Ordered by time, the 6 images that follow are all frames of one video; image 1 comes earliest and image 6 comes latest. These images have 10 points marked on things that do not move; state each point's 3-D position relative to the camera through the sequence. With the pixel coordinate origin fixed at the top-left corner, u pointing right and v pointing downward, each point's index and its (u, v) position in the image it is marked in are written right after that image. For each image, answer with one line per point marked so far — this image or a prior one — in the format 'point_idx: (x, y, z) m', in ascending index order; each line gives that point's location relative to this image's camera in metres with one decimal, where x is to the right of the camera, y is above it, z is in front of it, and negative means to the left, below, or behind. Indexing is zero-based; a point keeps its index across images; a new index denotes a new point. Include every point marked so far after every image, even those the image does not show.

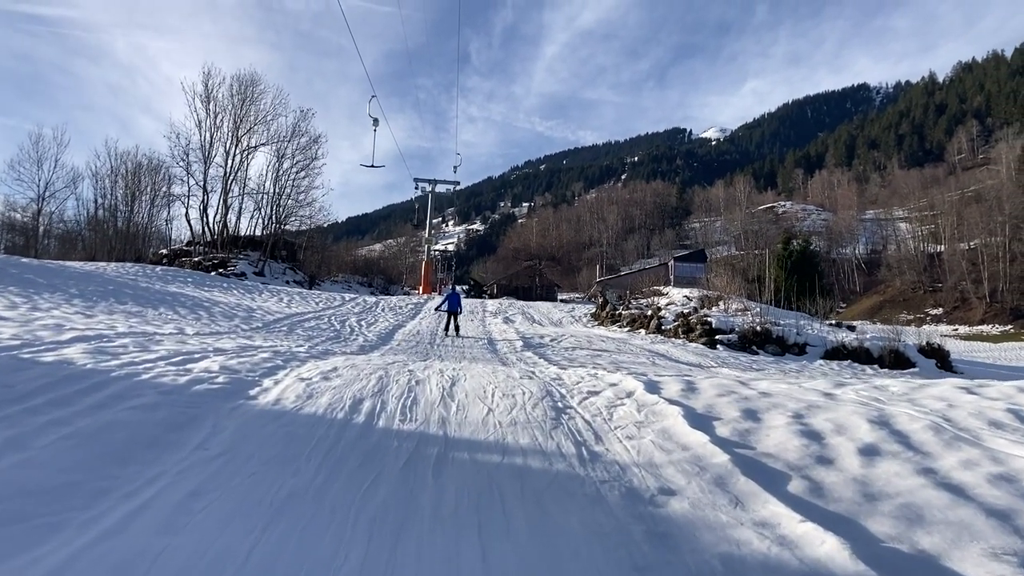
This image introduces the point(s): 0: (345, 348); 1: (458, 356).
0: (-3.2, -1.2, +11.3) m
1: (-1.1, -1.4, +11.9) m
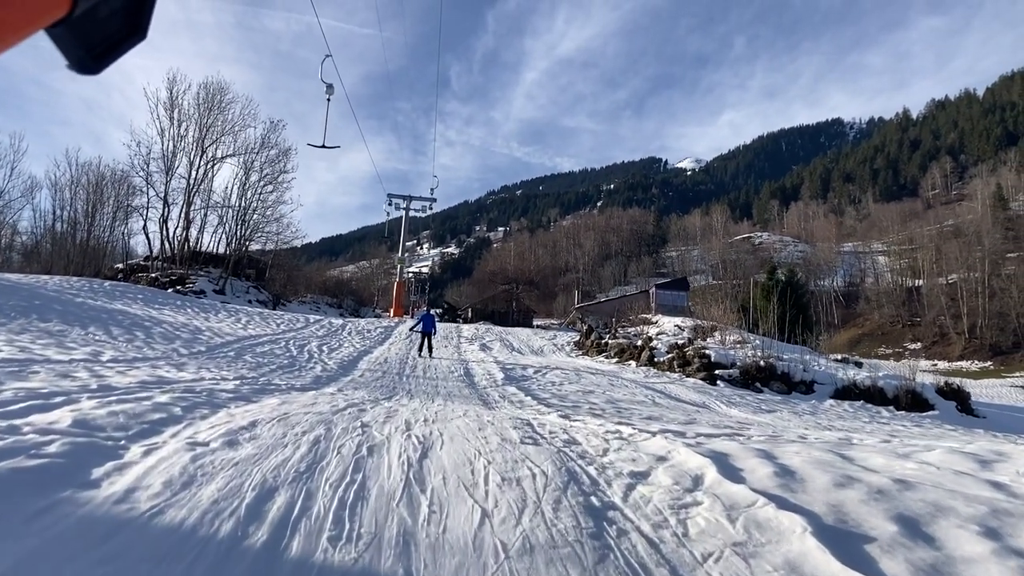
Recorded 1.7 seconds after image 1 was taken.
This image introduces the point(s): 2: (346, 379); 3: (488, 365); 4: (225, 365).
0: (-3.5, -1.5, +9.4) m
1: (-1.4, -1.9, +10.1) m
2: (-3.0, -1.7, +10.4) m
3: (-0.7, -2.1, +15.8) m
4: (-5.5, -1.5, +10.9) m
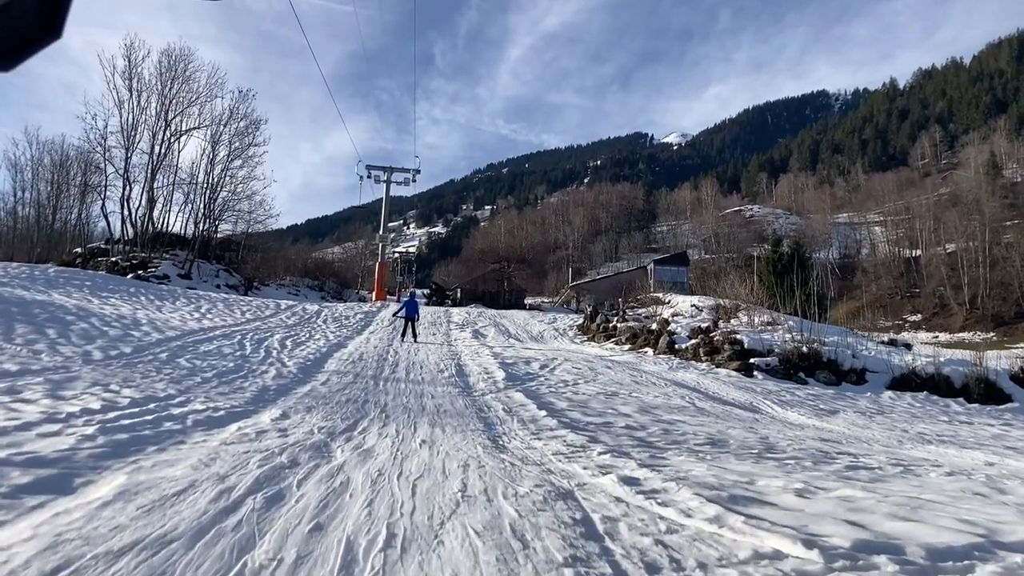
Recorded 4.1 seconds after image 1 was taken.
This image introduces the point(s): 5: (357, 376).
0: (-3.4, -1.4, +6.8) m
1: (-1.3, -1.6, +7.5) m
2: (-2.9, -1.4, +7.8) m
3: (-0.7, -1.7, +13.2) m
4: (-5.4, -1.3, +8.2) m
5: (-2.7, -1.5, +9.7) m
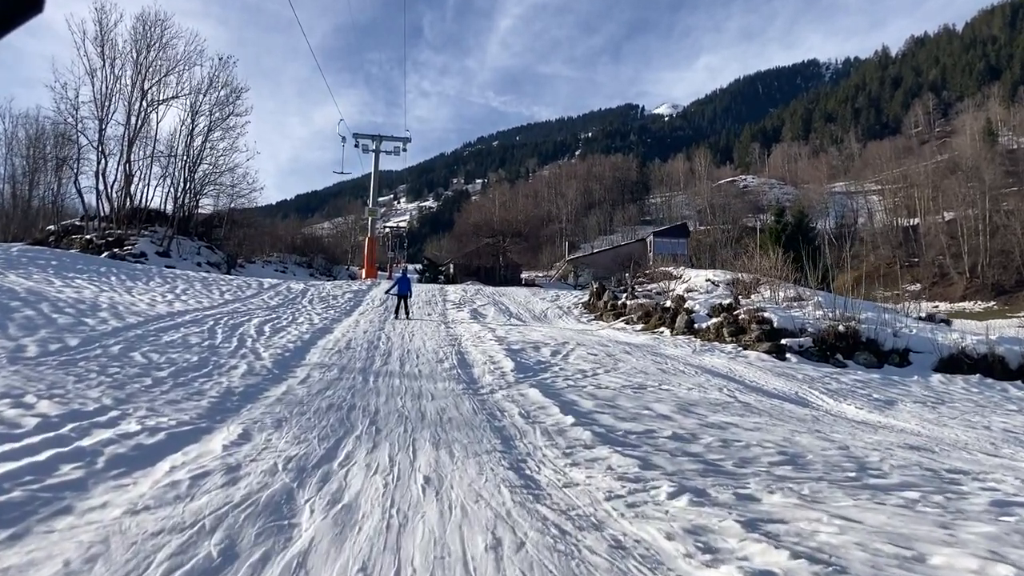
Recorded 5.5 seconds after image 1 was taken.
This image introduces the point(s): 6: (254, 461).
0: (-3.1, -1.2, +5.3) m
1: (-1.0, -1.4, +6.1) m
2: (-2.7, -1.2, +6.4) m
3: (-0.5, -1.2, +11.8) m
4: (-5.2, -1.1, +6.7) m
5: (-2.5, -1.2, +8.3) m
6: (-1.9, -1.3, +4.1) m
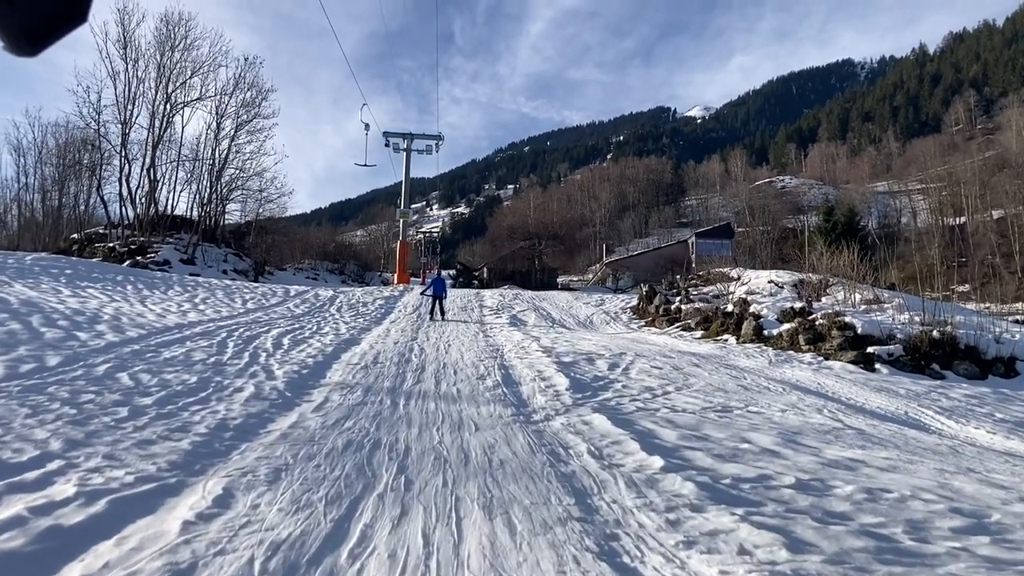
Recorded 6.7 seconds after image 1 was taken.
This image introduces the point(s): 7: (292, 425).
0: (-2.6, -1.2, +4.0) m
1: (-0.4, -1.4, +4.7) m
2: (-2.1, -1.3, +5.0) m
3: (+0.4, -1.3, +10.4) m
4: (-4.6, -1.2, +5.6) m
5: (-1.7, -1.3, +6.9) m
6: (-1.4, -1.3, +2.7) m
7: (-2.0, -1.3, +5.2) m
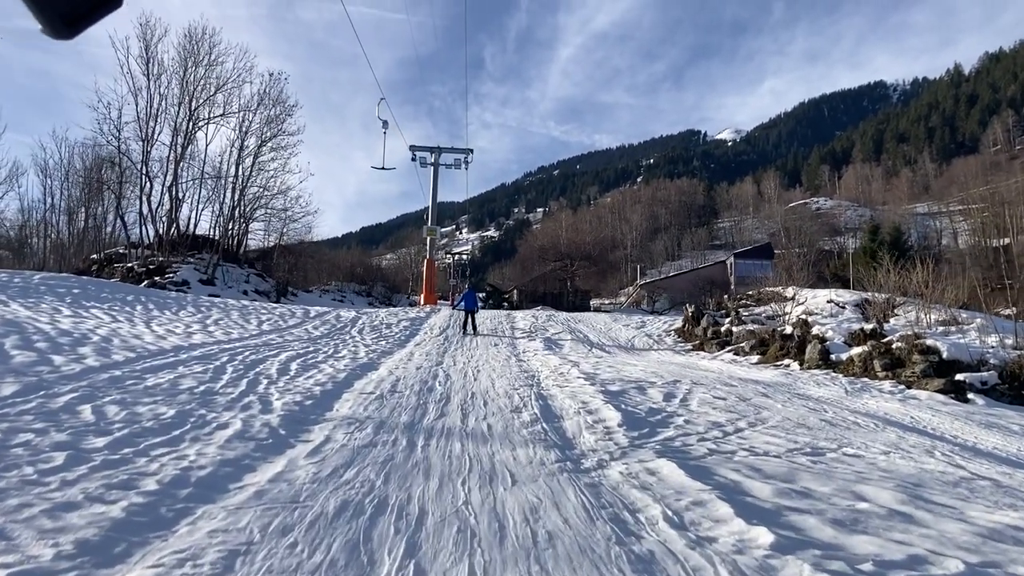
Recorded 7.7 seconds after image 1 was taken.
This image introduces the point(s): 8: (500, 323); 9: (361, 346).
0: (-2.3, -1.3, +2.9) m
1: (-0.1, -1.5, +3.4) m
2: (-1.8, -1.3, +3.9) m
3: (+1.0, -1.5, +9.0) m
4: (-4.2, -1.3, +4.5) m
5: (-1.3, -1.4, +5.7) m
6: (-1.2, -1.2, +1.5) m
7: (-1.7, -1.4, +4.1) m
8: (-0.4, -1.2, +18.9) m
9: (-3.4, -1.3, +12.7) m
